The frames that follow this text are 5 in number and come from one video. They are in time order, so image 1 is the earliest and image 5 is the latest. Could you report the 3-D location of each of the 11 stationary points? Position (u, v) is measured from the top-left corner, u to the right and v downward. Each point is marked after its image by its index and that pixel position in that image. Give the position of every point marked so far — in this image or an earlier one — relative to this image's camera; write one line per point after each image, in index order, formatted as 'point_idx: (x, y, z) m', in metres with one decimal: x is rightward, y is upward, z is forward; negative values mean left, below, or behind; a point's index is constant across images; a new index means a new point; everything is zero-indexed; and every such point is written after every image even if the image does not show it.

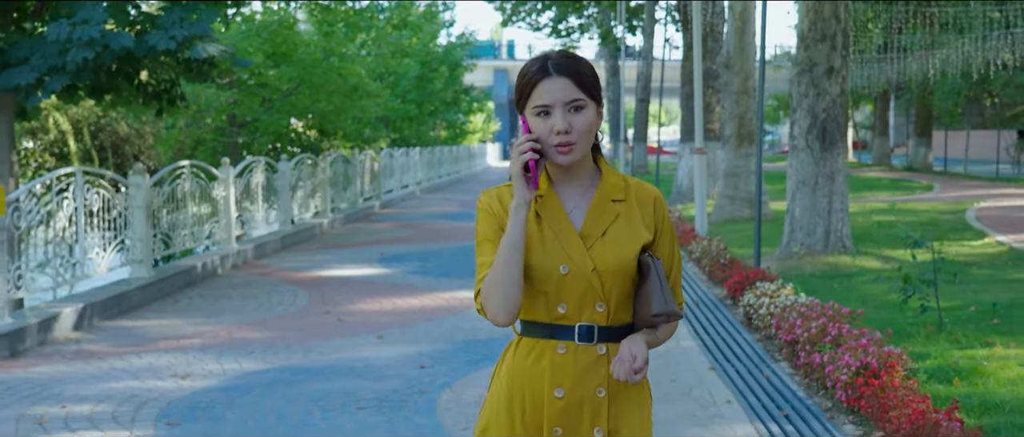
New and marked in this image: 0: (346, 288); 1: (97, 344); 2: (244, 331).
0: (-1.8, -0.8, +13.0) m
1: (-3.3, -1.0, +9.7) m
2: (-2.3, -1.0, +10.3) m
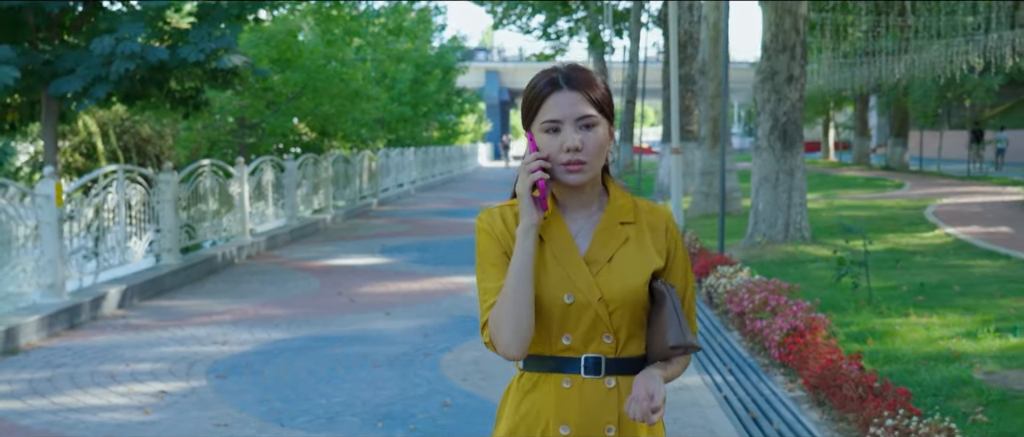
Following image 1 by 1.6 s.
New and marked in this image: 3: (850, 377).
0: (-1.9, -0.7, +14.4) m
1: (-3.4, -0.9, +11.1) m
2: (-2.4, -0.9, +11.8) m
3: (+1.9, -0.9, +6.8) m
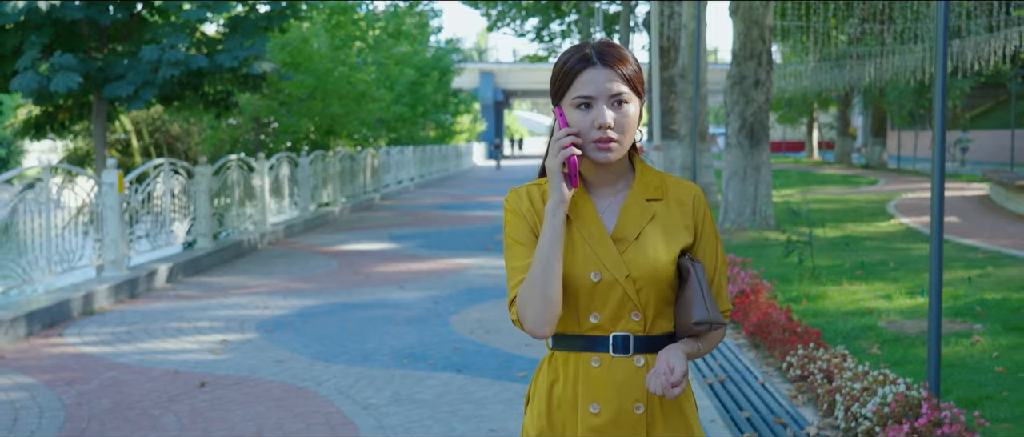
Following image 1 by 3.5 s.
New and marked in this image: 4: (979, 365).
0: (-1.9, -0.5, +16.2) m
1: (-3.4, -0.8, +12.8) m
2: (-2.4, -0.7, +13.5) m
3: (+1.9, -0.8, +8.6) m
4: (+2.9, -0.9, +7.4) m
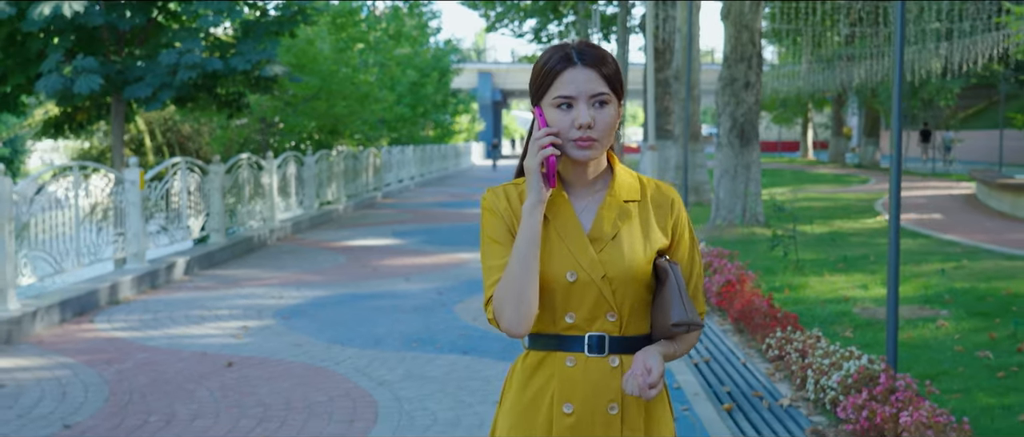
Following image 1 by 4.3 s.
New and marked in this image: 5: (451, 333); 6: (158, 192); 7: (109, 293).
0: (-1.9, -0.5, +16.9) m
1: (-3.4, -0.7, +13.5) m
2: (-2.4, -0.7, +14.2) m
3: (+1.9, -0.7, +9.3) m
4: (+2.9, -0.8, +8.1) m
5: (-0.5, -0.9, +9.8) m
6: (-4.1, +0.3, +14.0) m
7: (-3.9, -0.7, +11.6) m
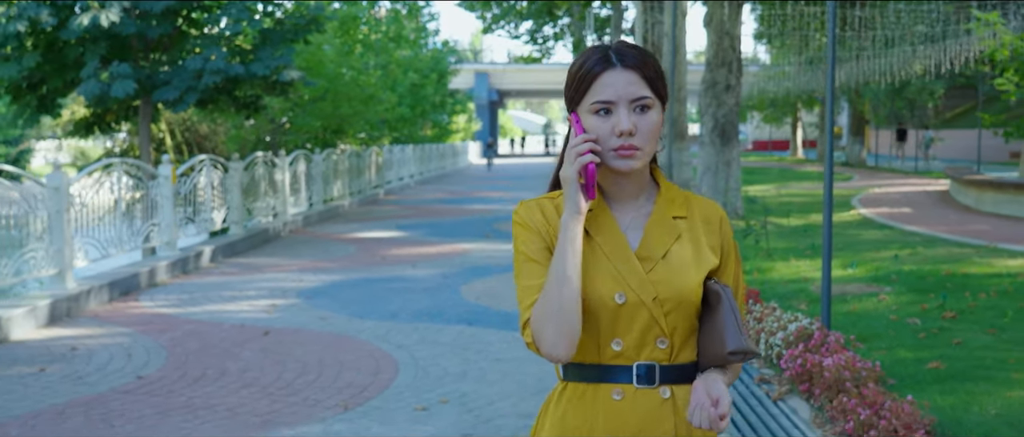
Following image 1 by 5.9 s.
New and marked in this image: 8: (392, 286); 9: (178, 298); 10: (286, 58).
0: (-2.0, -0.4, +18.2) m
1: (-3.5, -0.6, +14.8) m
2: (-2.4, -0.6, +15.5) m
3: (+1.9, -0.6, +10.6) m
4: (+2.9, -0.8, +9.4) m
5: (-0.5, -0.8, +11.2) m
6: (-4.2, +0.4, +15.3) m
7: (-3.9, -0.6, +12.9) m
8: (-1.3, -0.7, +13.1) m
9: (-3.3, -0.8, +12.0) m
10: (-3.1, +2.2, +16.7) m
